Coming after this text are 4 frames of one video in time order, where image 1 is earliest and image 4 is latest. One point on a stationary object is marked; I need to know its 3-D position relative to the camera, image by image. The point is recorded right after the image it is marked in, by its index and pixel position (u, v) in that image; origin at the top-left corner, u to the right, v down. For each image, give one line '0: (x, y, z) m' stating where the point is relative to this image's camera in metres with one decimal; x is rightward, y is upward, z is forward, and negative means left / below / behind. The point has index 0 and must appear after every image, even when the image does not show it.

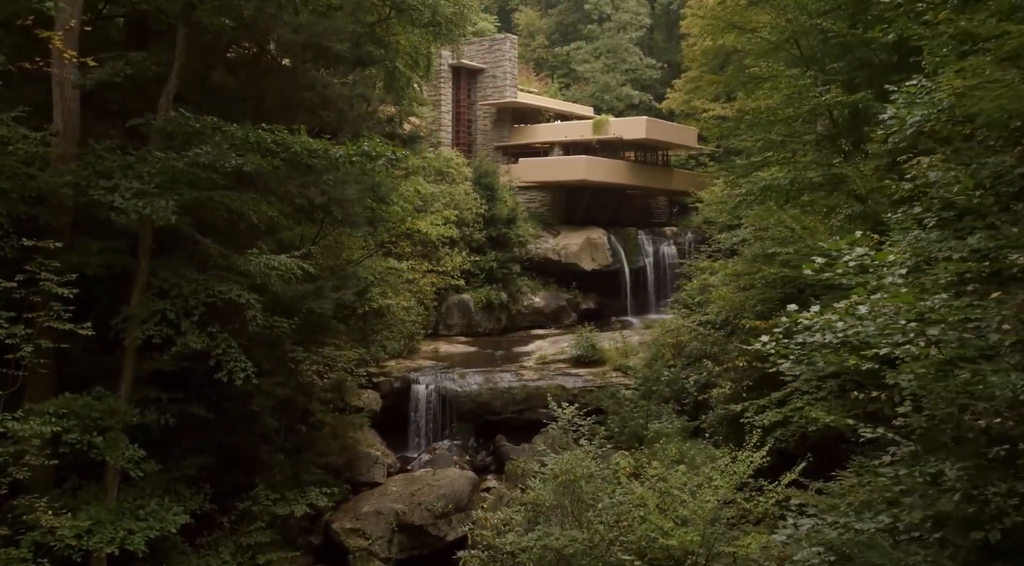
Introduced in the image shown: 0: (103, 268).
0: (-3.2, +0.1, +8.5) m
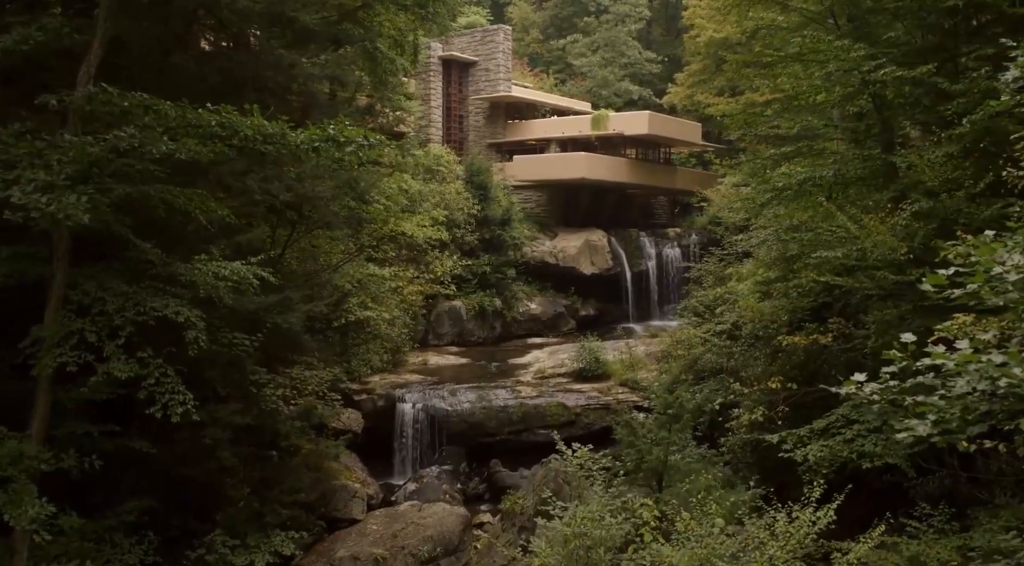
0: (-3.2, 0.0, +7.0) m
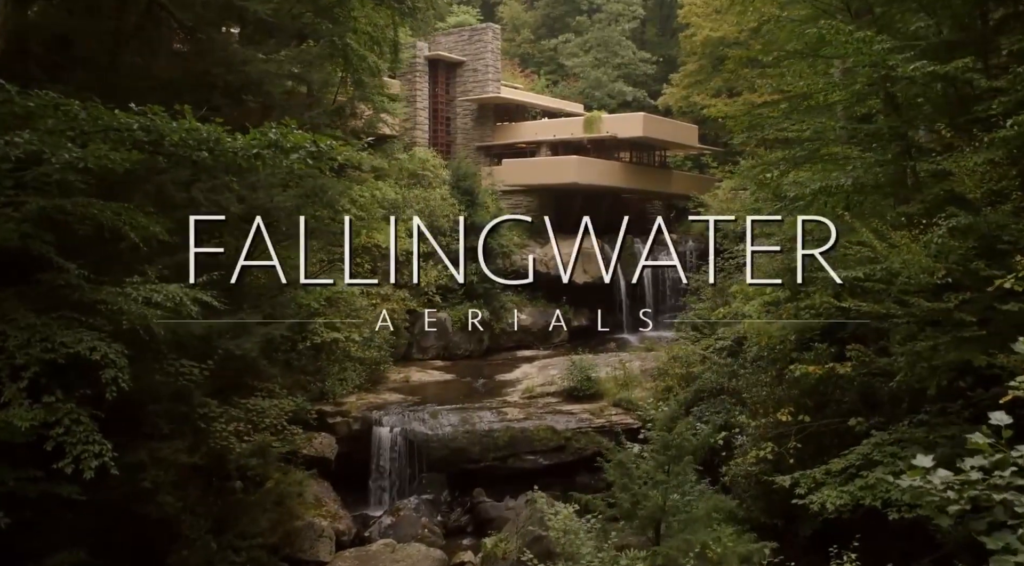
0: (-3.4, -0.1, +5.9) m
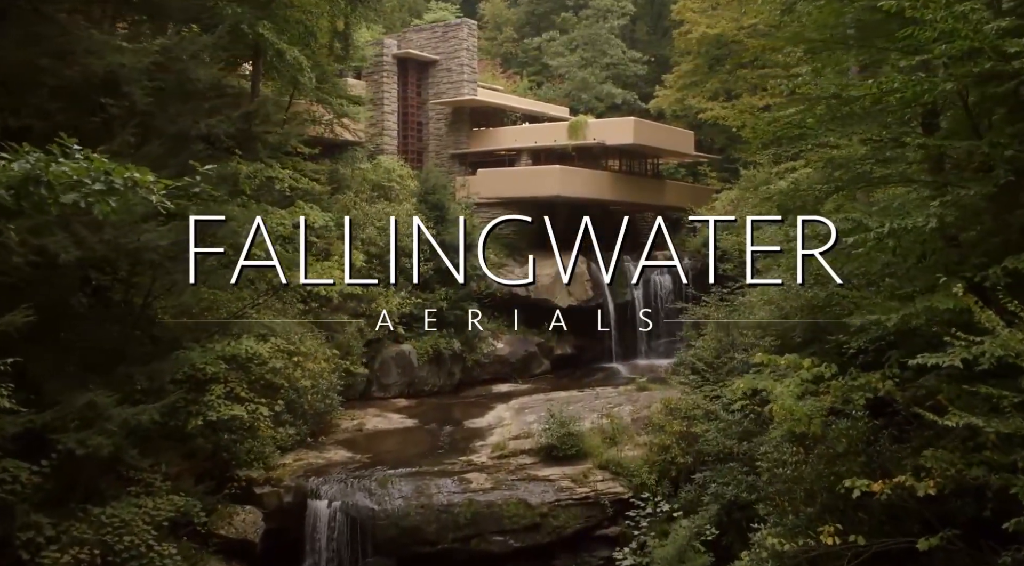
0: (-3.6, -0.6, +3.6) m
